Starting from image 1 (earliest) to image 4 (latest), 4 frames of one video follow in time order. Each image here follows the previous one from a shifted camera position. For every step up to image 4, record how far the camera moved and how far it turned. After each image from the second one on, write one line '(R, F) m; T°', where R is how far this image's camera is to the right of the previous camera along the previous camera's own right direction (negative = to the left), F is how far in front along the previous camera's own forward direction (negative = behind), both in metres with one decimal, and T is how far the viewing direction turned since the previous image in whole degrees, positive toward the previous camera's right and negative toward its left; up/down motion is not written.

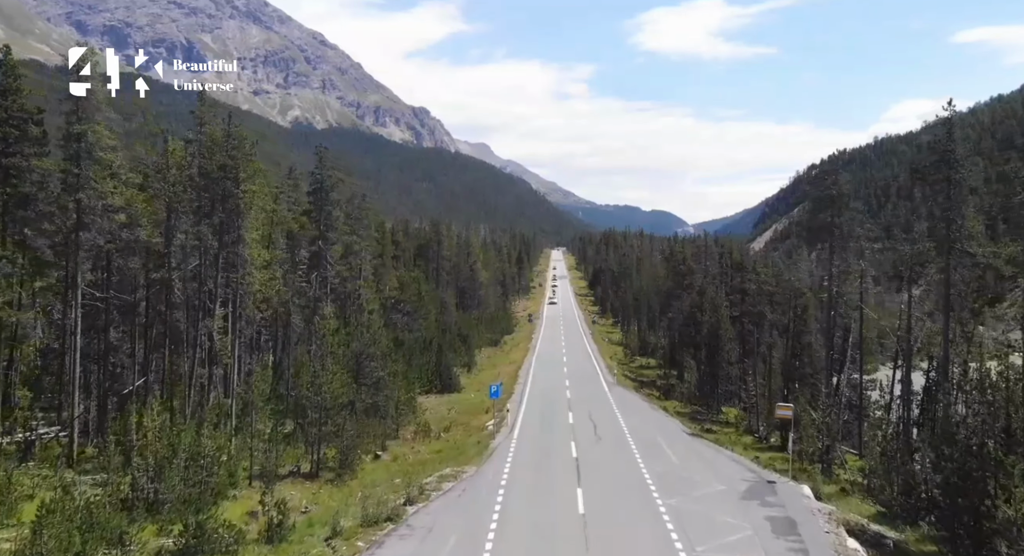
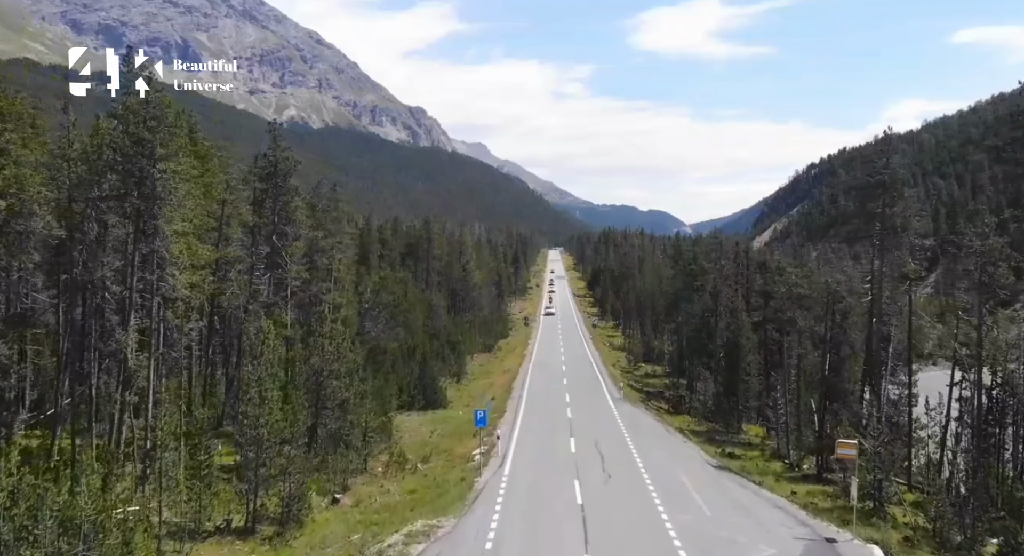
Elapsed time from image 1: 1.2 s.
(+0.3, +8.3) m; 0°
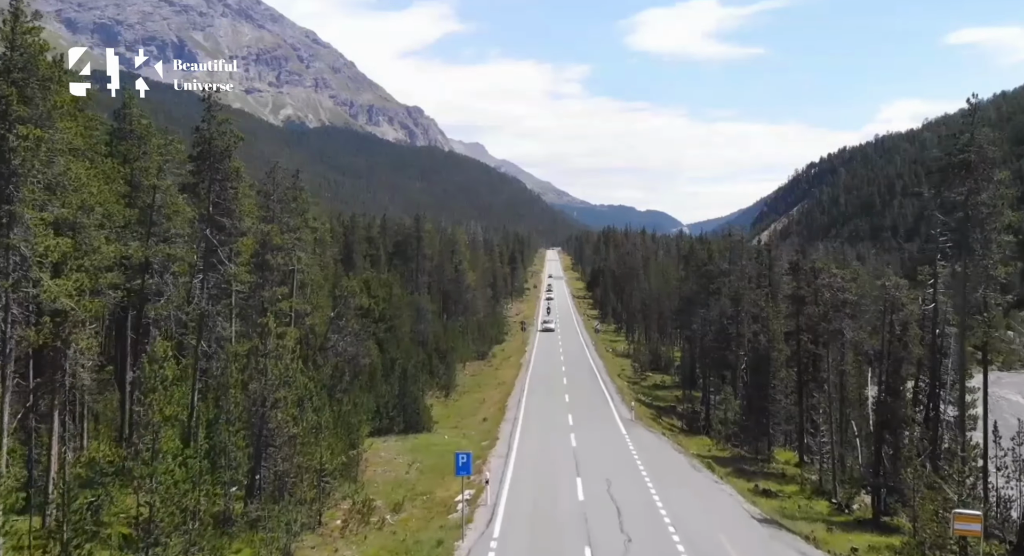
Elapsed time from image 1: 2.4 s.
(+0.2, +8.6) m; 0°
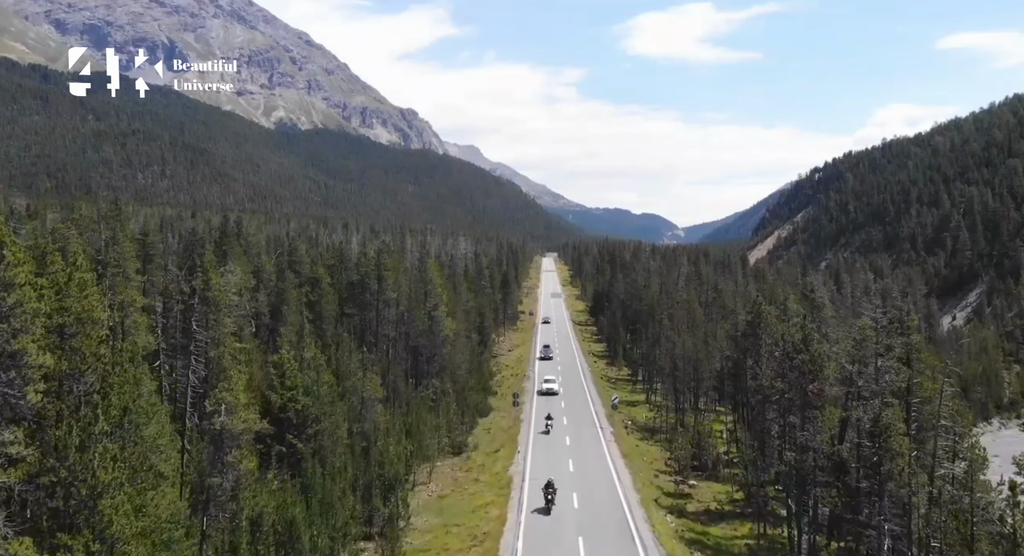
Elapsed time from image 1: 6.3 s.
(+0.5, +27.9) m; 0°
